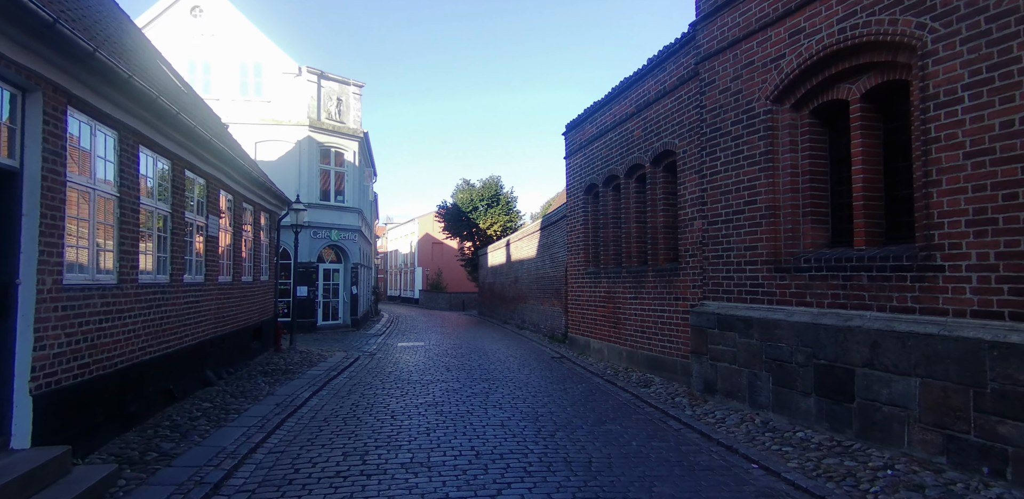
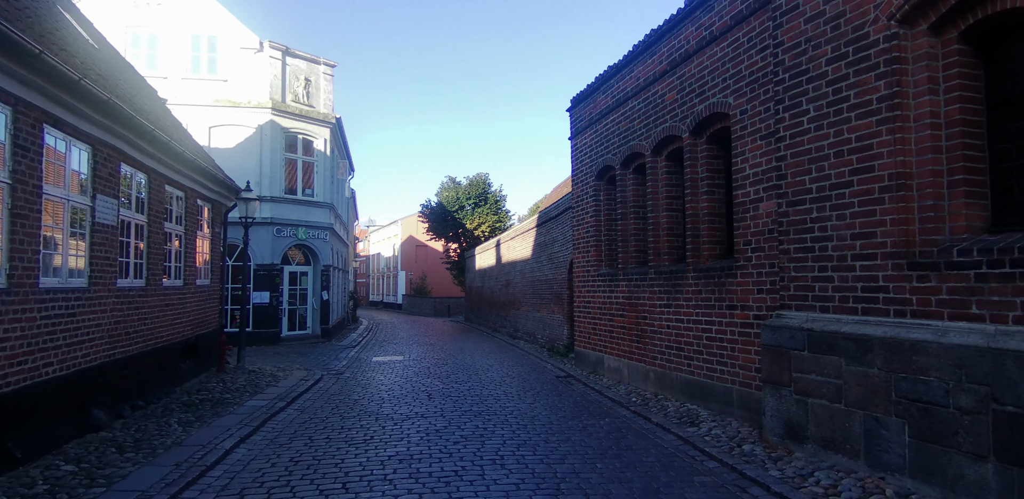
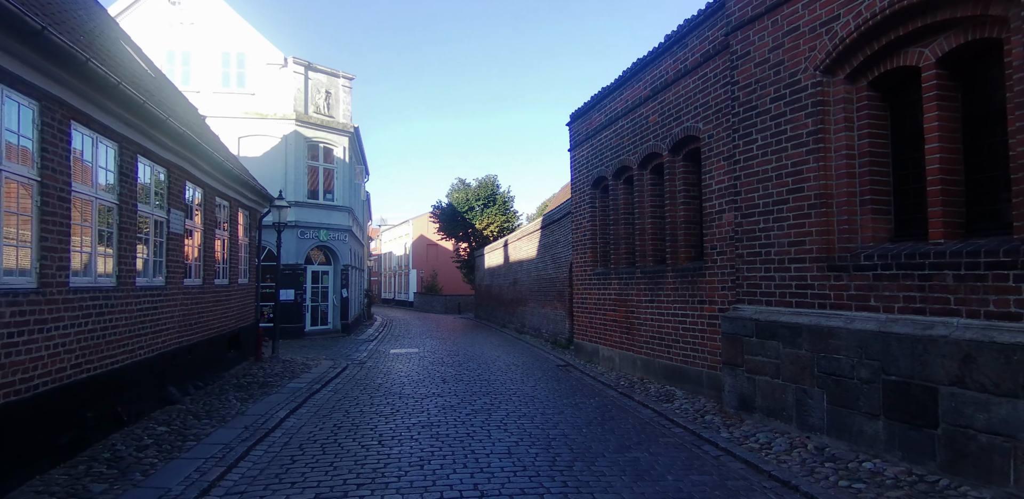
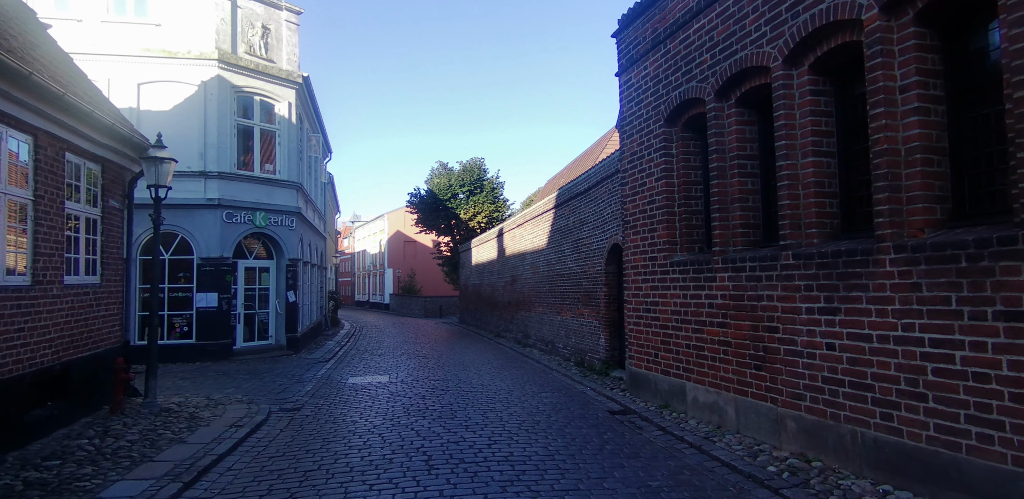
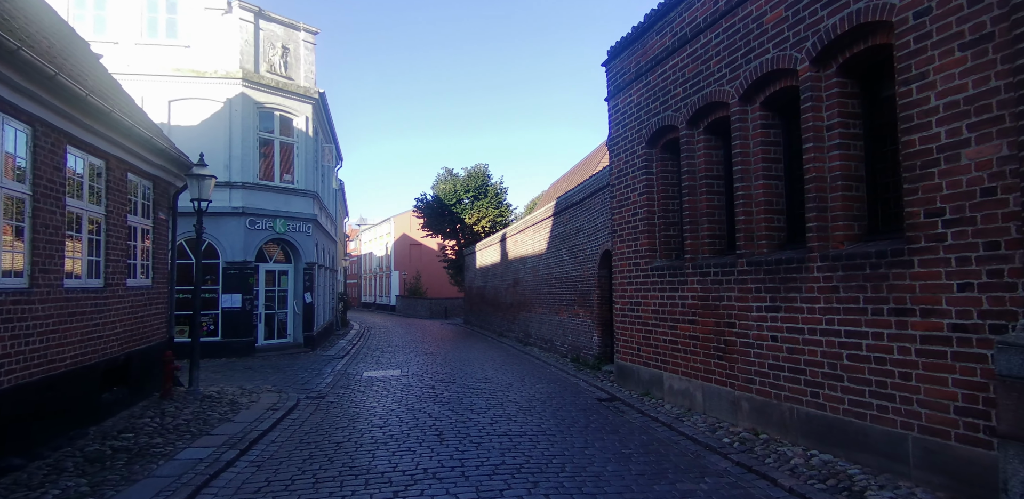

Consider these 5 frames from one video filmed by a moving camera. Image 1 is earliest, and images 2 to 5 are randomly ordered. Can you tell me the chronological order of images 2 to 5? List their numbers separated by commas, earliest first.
3, 2, 5, 4
